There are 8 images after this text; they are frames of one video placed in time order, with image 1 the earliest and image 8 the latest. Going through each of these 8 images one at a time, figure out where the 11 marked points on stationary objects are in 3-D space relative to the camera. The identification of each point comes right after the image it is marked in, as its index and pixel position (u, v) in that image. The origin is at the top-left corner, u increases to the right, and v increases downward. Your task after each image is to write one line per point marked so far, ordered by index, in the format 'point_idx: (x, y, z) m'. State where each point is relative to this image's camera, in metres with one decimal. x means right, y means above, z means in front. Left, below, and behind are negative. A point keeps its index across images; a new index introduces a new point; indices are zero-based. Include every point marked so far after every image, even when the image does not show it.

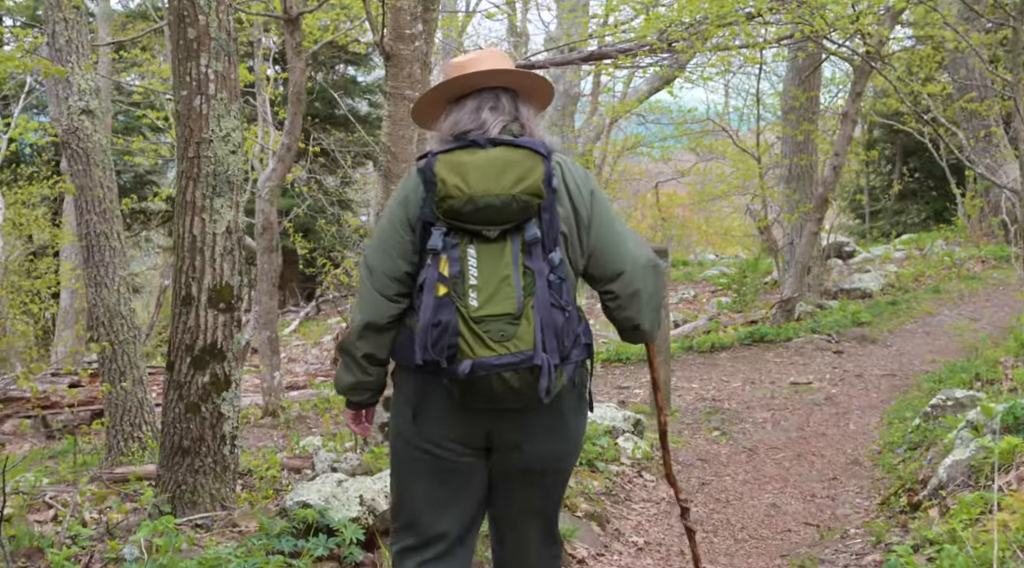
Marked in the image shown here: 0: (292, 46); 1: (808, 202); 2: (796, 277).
0: (-2.3, +2.5, +12.9) m
1: (+4.2, +1.1, +17.4) m
2: (+3.8, +0.1, +16.5) m
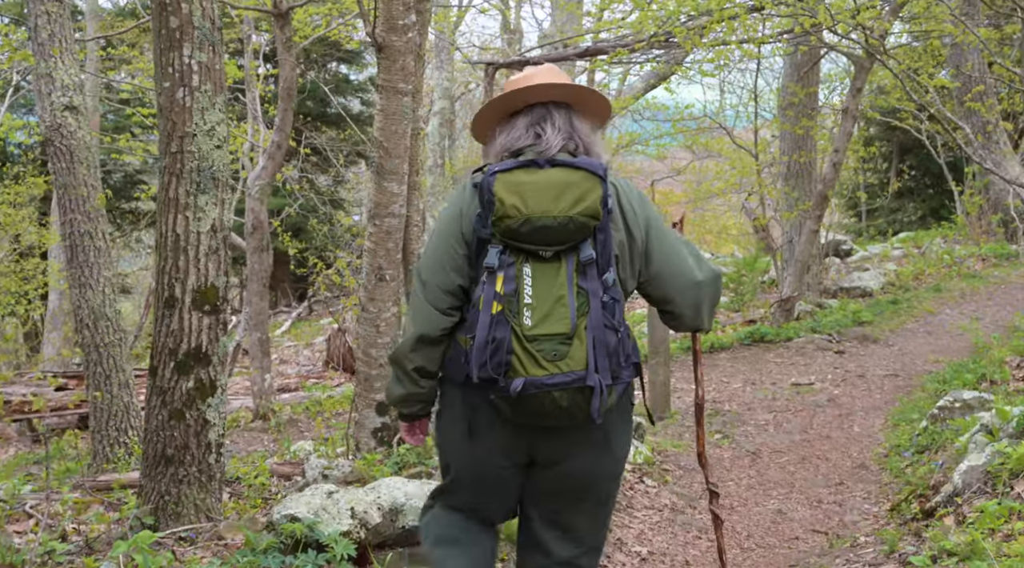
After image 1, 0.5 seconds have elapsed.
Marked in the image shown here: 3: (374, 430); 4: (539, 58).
0: (-2.3, +2.5, +12.6) m
1: (+4.1, +1.2, +17.2) m
2: (+3.7, +0.1, +16.3) m
3: (-1.0, -1.1, +9.1) m
4: (+0.4, +3.0, +16.4) m
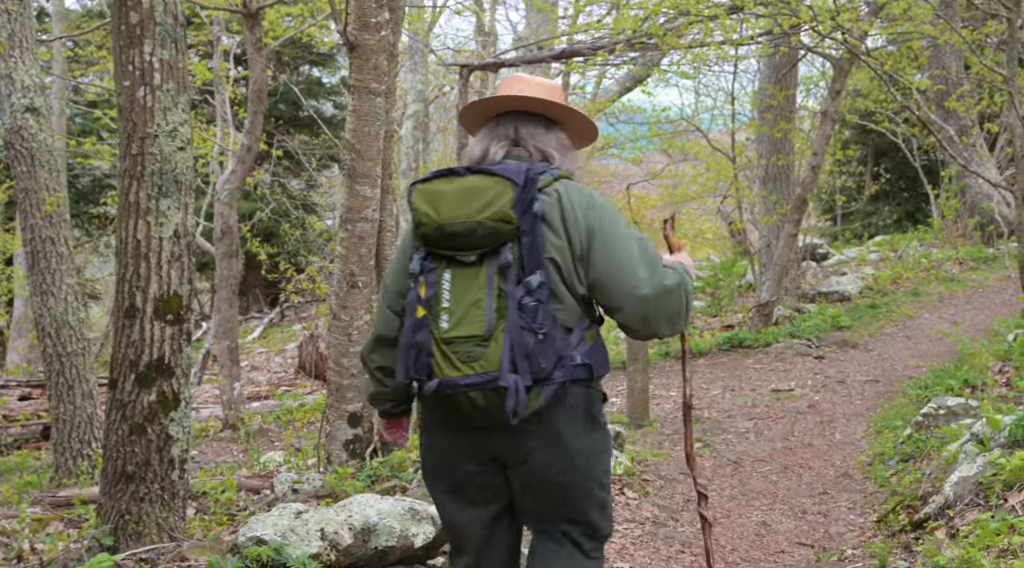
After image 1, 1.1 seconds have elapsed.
0: (-2.6, +2.4, +12.3) m
1: (+3.8, +1.1, +17.0) m
2: (+3.4, +0.1, +16.1) m
3: (-1.2, -1.1, +8.9) m
4: (0.0, +2.9, +16.2) m
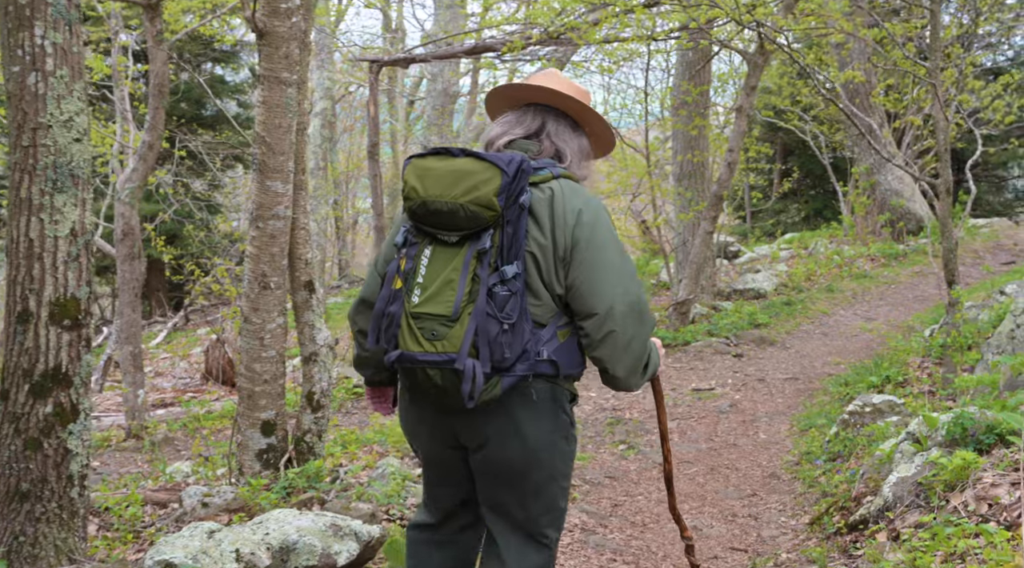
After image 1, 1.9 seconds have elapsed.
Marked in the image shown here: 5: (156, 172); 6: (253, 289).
0: (-3.4, +2.4, +11.8) m
1: (+2.6, +1.1, +16.9) m
2: (+2.3, +0.1, +16.0) m
3: (-1.7, -1.1, +8.4) m
4: (-1.1, +2.9, +15.8) m
5: (-5.1, +1.6, +17.9) m
6: (-1.7, 0.0, +8.3) m
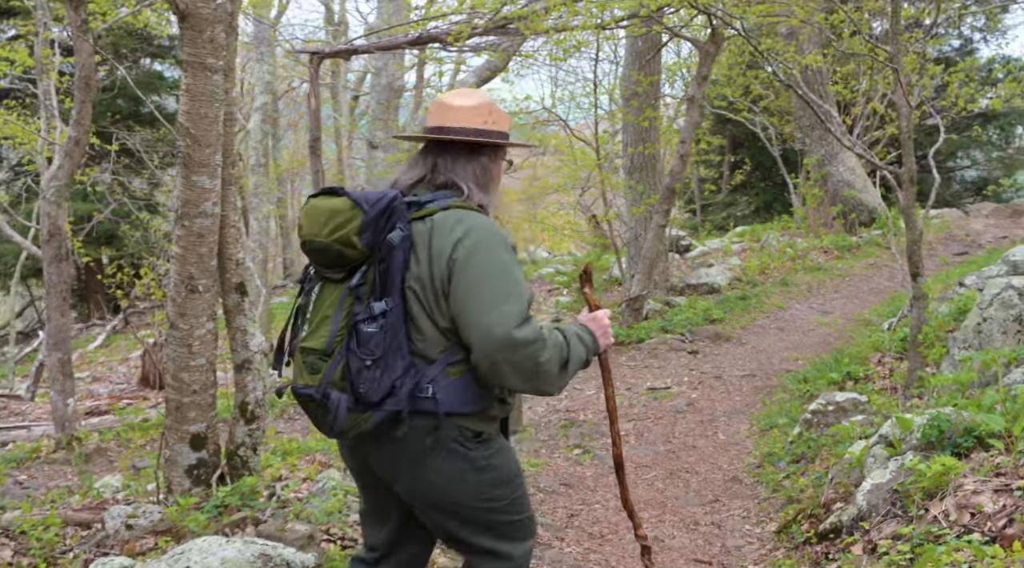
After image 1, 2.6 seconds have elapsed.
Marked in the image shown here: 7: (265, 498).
0: (-3.9, +2.4, +11.2) m
1: (+1.9, +1.2, +16.5) m
2: (+1.6, +0.1, +15.6) m
3: (-2.0, -1.1, +7.9) m
4: (-1.8, +2.9, +15.2) m
5: (-5.9, +1.6, +17.2) m
6: (-2.1, 0.0, +7.8) m
7: (-1.5, -1.3, +7.8) m
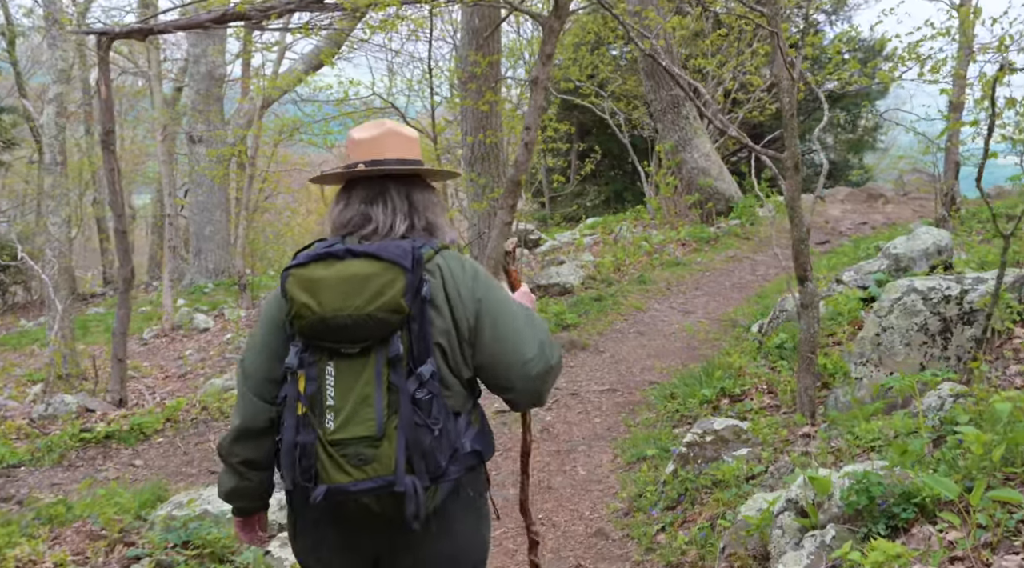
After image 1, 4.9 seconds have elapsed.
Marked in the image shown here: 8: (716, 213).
0: (-5.3, +2.1, +8.9) m
1: (-0.2, +1.2, +14.9) m
2: (-0.3, +0.1, +14.0) m
3: (-3.0, -1.3, +5.9) m
4: (-3.7, +2.8, +13.2) m
5: (-8.0, +1.3, +14.7) m
6: (-3.0, -0.2, +5.8) m
7: (-2.5, -1.5, +5.9) m
8: (+3.2, +1.1, +19.2) m
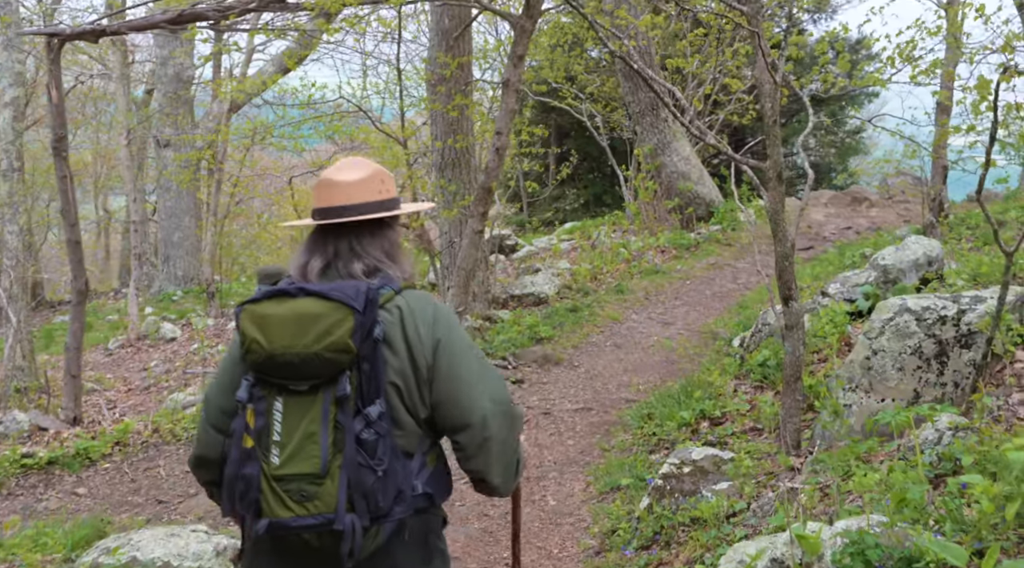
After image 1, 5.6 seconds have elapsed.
0: (-5.6, +2.0, +8.3) m
1: (-0.5, +1.0, +14.3) m
2: (-0.6, 0.0, +13.4) m
3: (-3.2, -1.5, +5.3) m
4: (-4.0, +2.6, +12.6) m
5: (-8.3, +1.2, +14.0) m
6: (-3.2, -0.4, +5.2) m
7: (-2.6, -1.6, +5.2) m
8: (+2.8, +1.0, +18.7) m
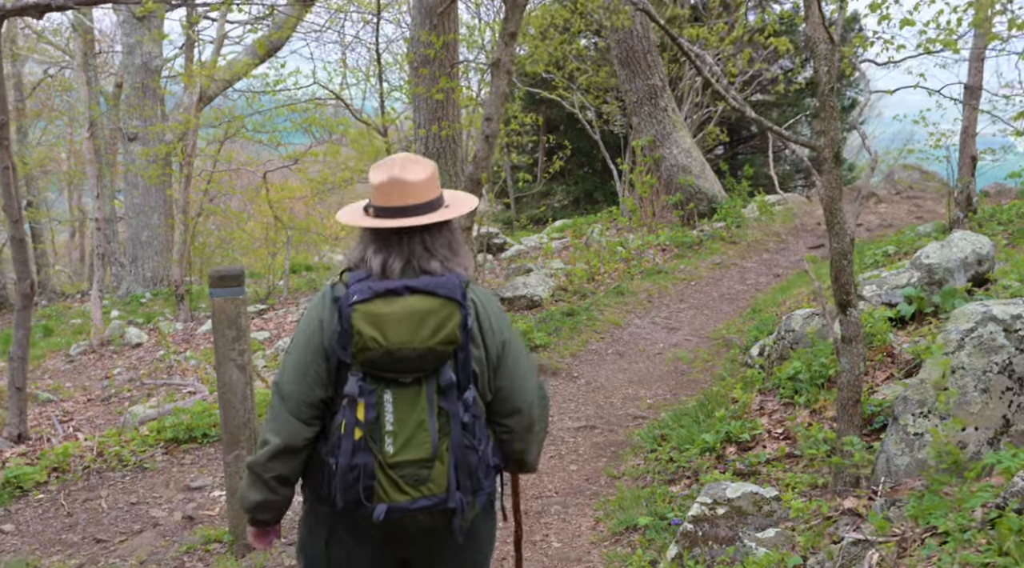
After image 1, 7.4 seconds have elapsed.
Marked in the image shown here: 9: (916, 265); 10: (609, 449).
0: (-5.6, +2.0, +6.9) m
1: (-0.6, +1.0, +13.1) m
2: (-0.7, 0.0, +12.1) m
3: (-3.1, -1.5, +4.0) m
4: (-4.1, +2.6, +11.3) m
5: (-8.4, +1.1, +12.6) m
6: (-3.2, -0.4, +3.9) m
7: (-2.6, -1.7, +4.0) m
8: (+2.6, +1.0, +17.4) m
9: (+3.0, +0.1, +9.1) m
10: (+0.7, -1.2, +8.9) m
